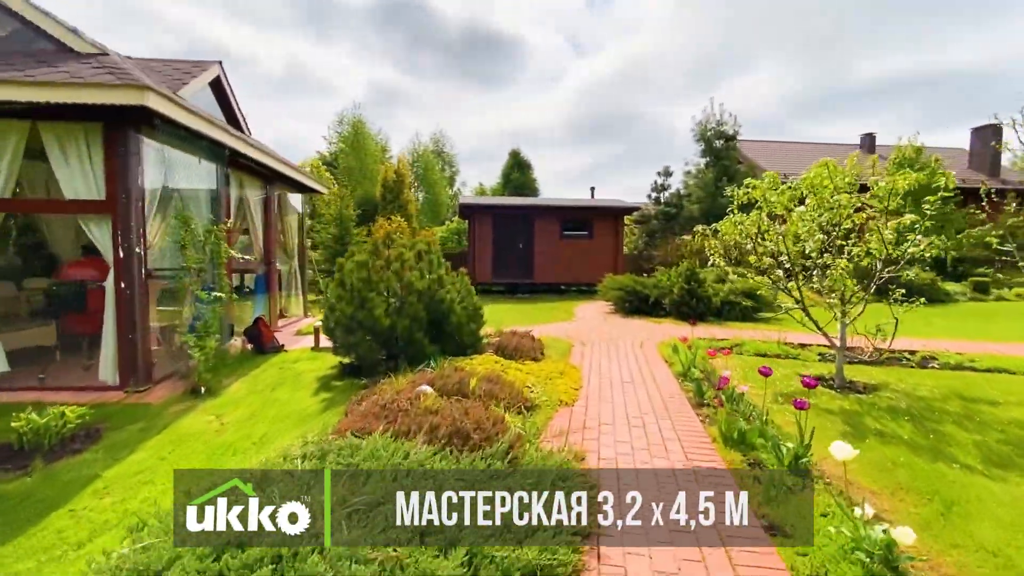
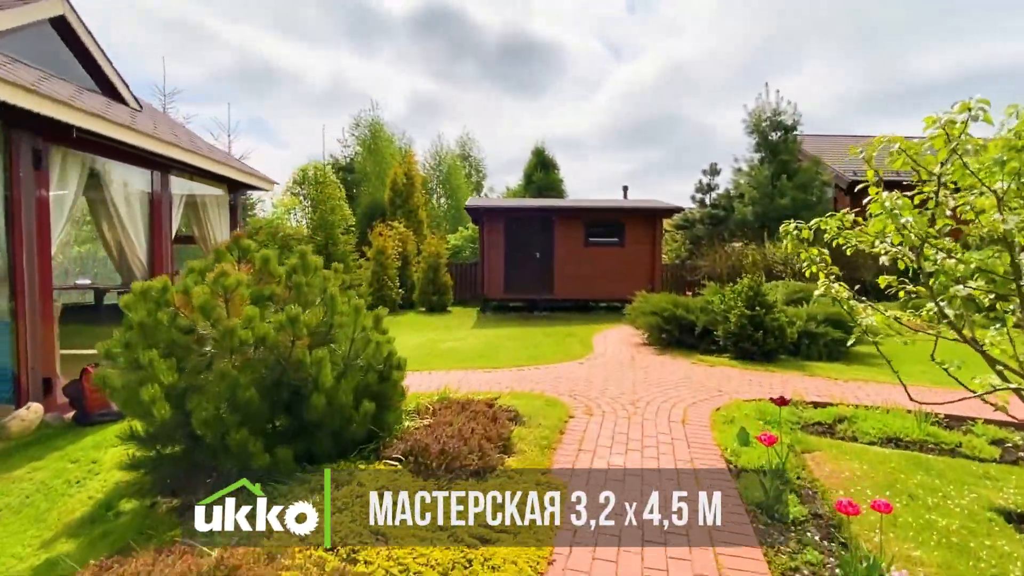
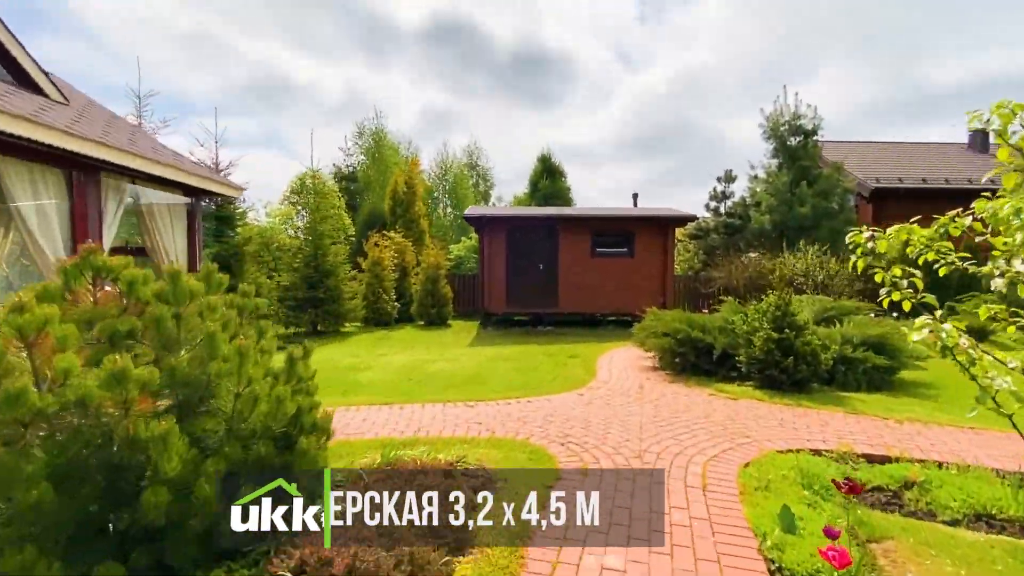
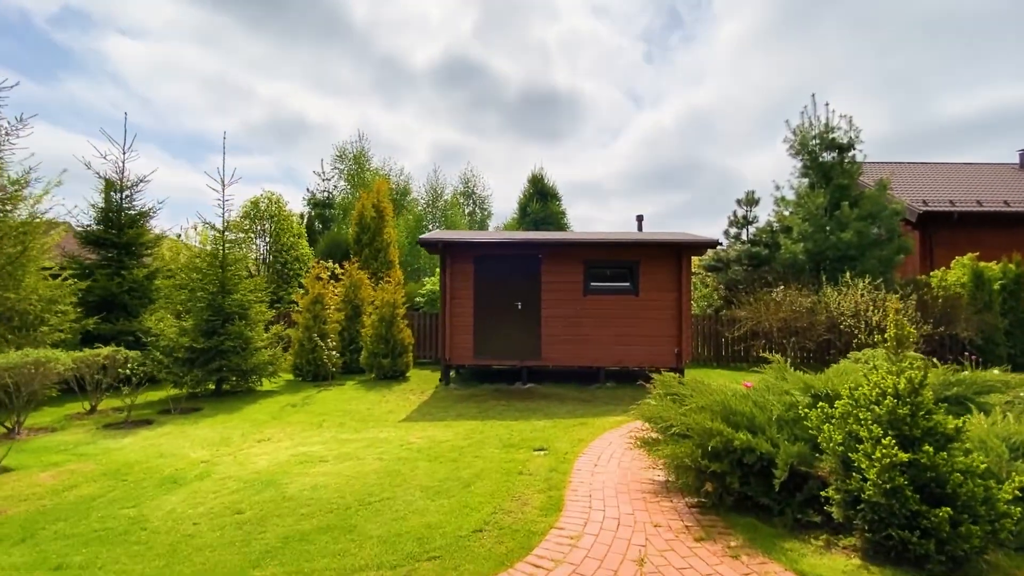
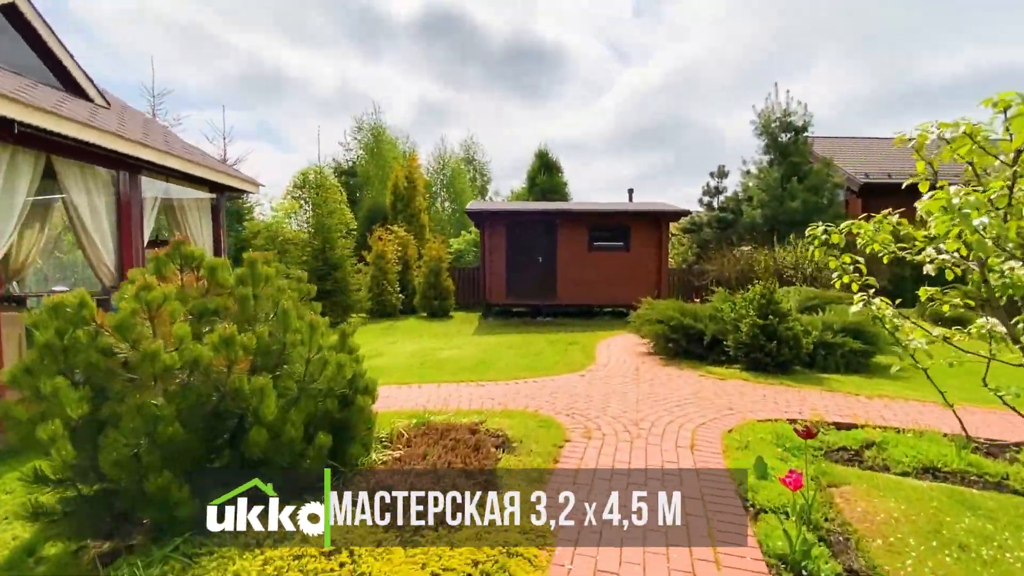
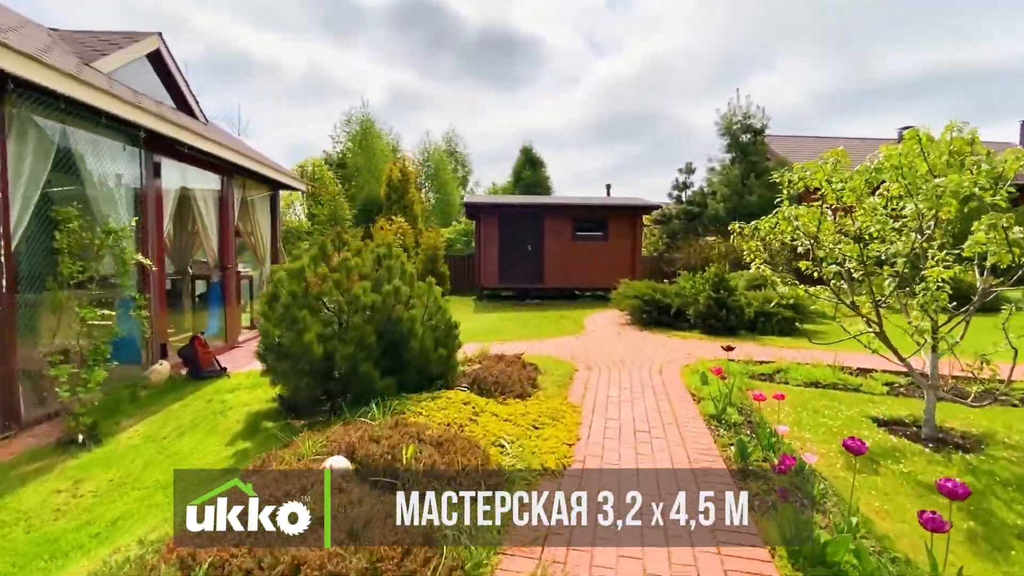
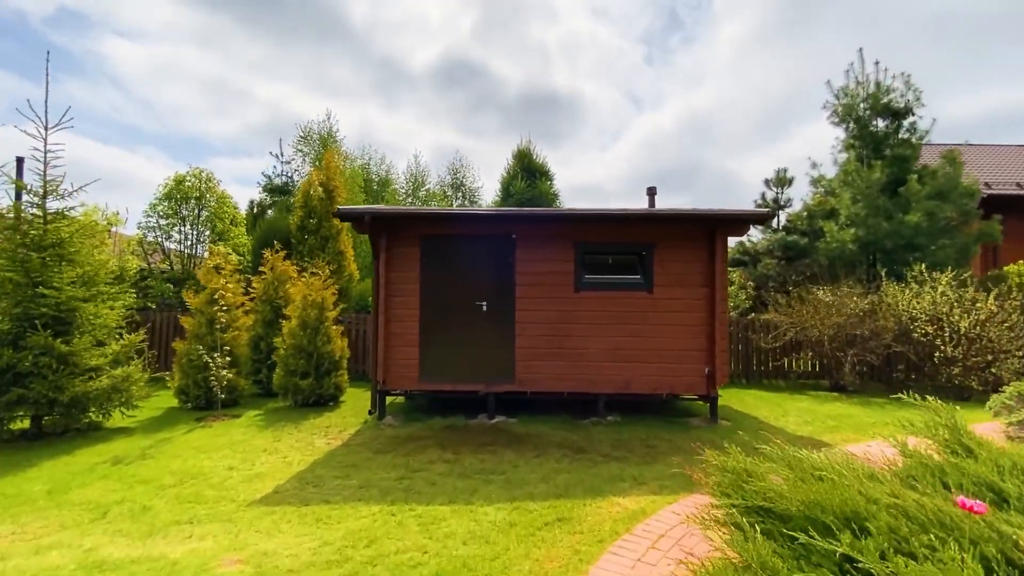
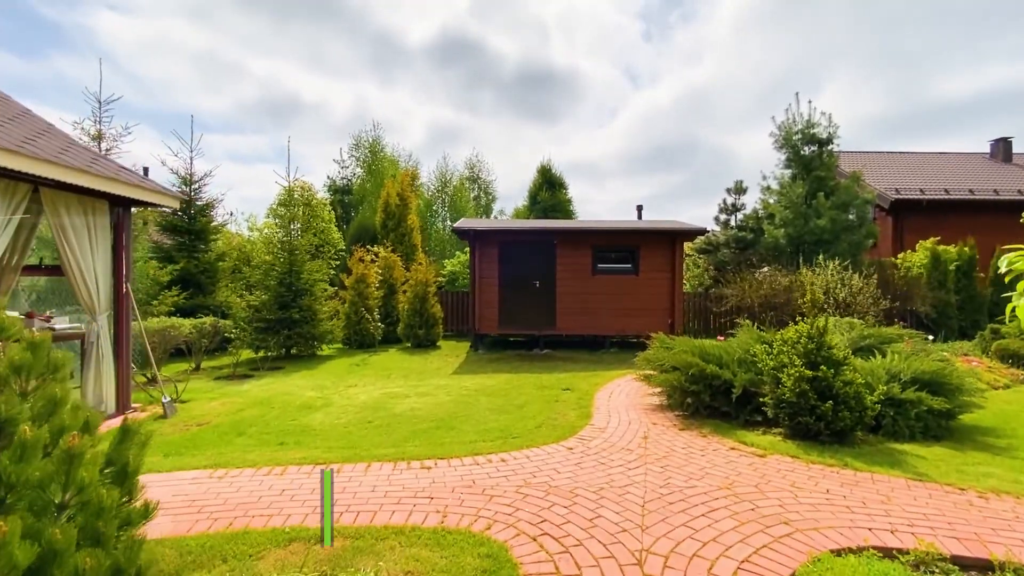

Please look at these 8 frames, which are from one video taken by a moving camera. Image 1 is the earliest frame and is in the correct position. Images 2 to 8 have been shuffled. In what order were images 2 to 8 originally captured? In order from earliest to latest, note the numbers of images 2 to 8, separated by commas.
6, 2, 5, 3, 8, 4, 7
